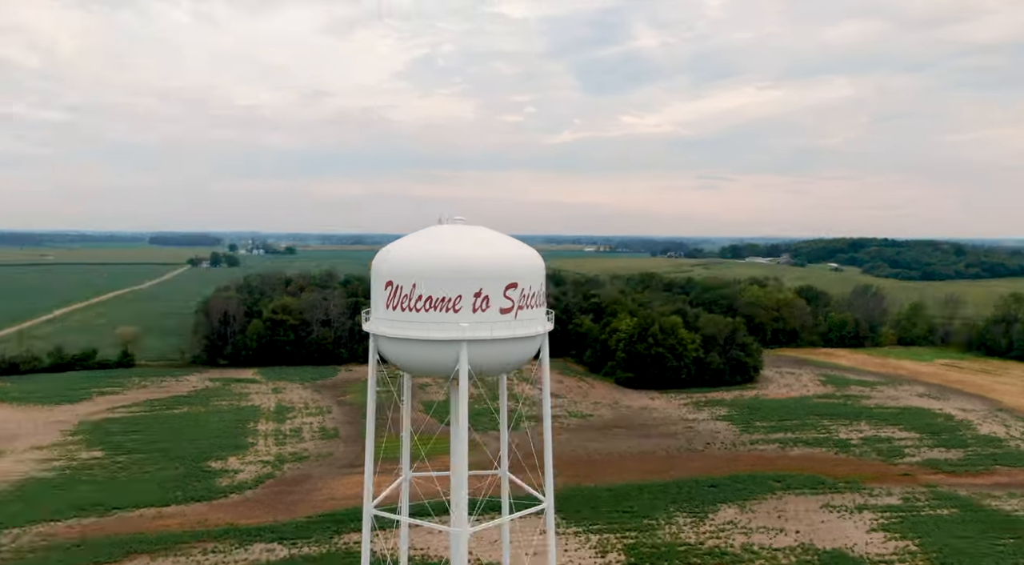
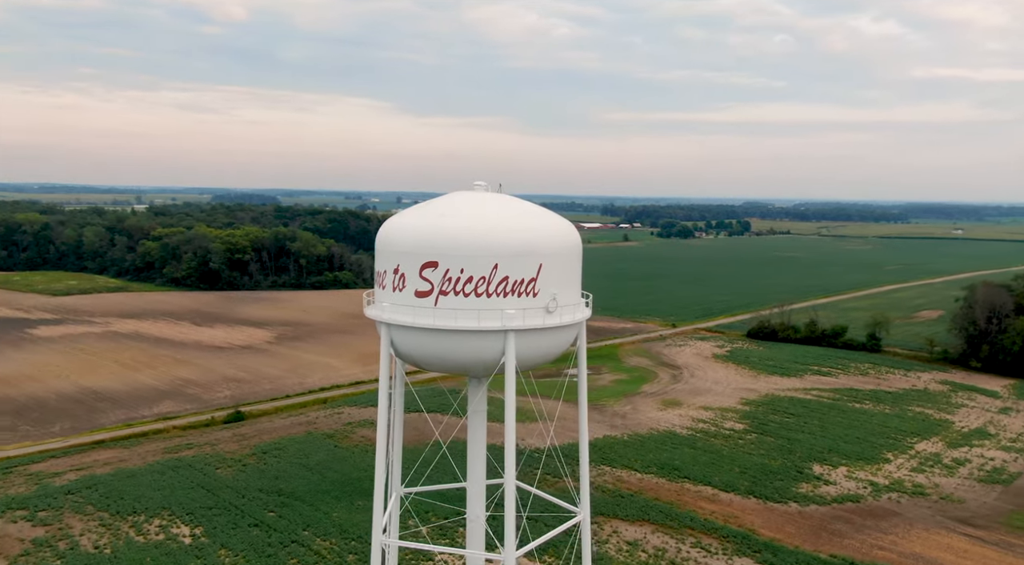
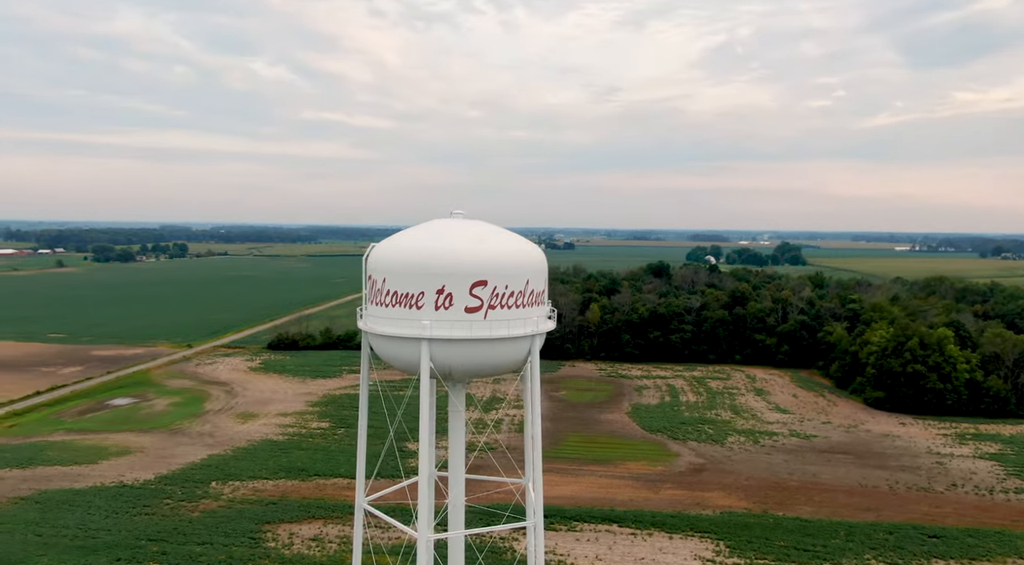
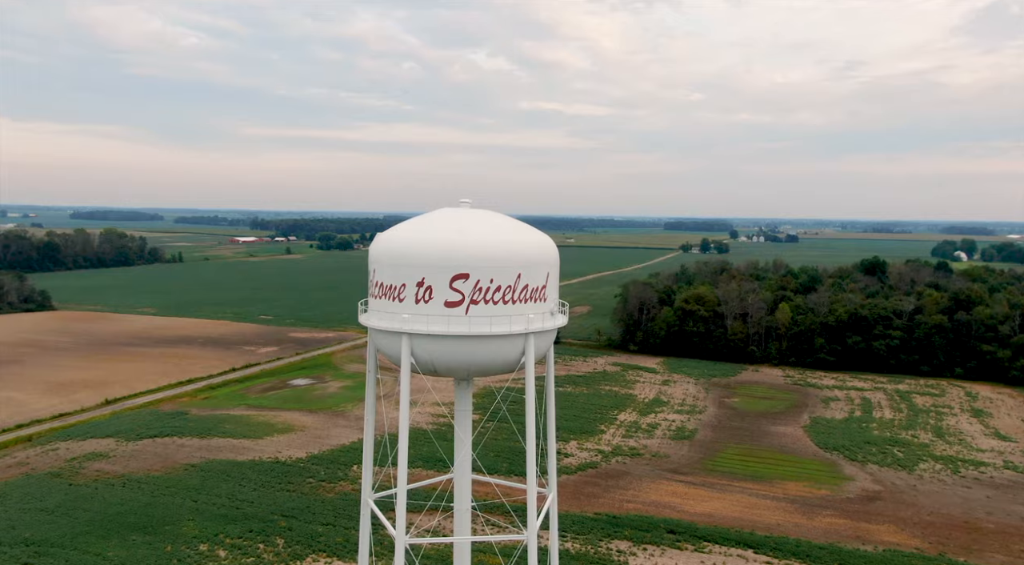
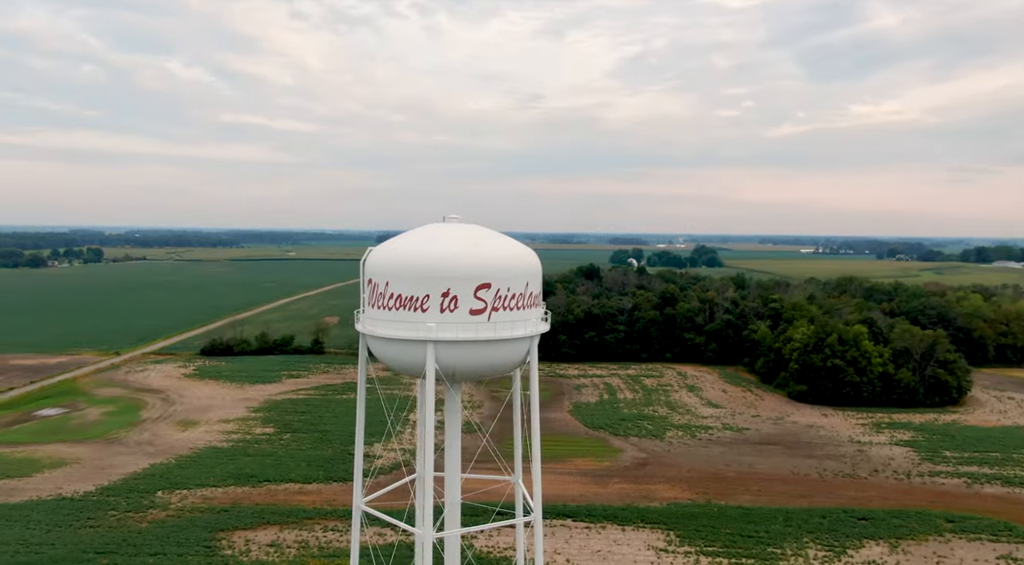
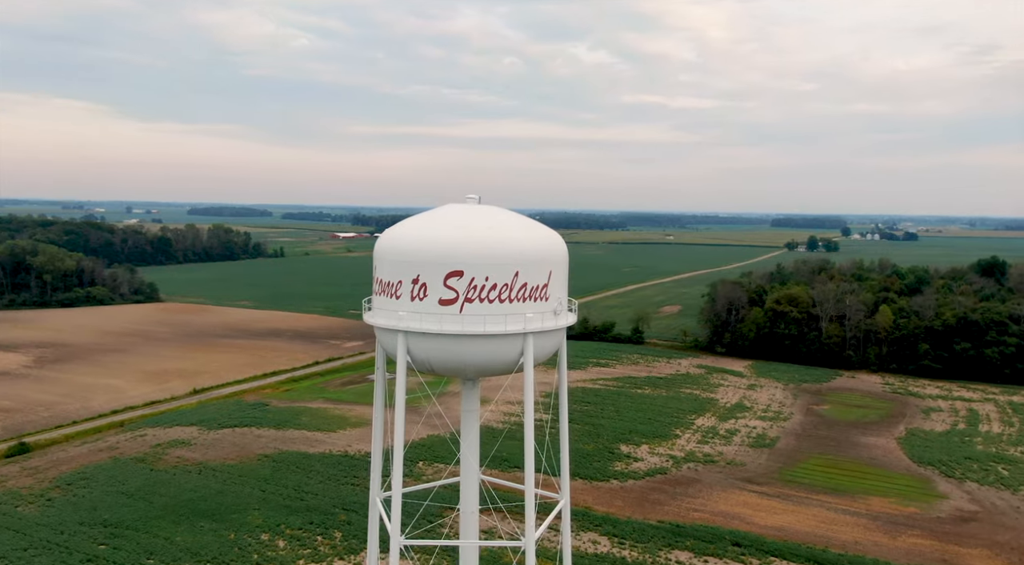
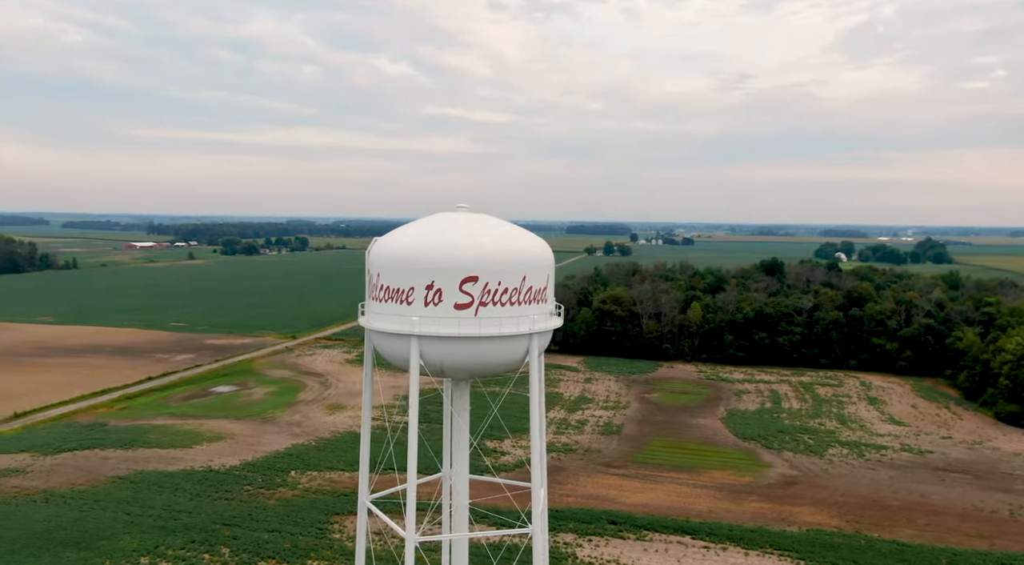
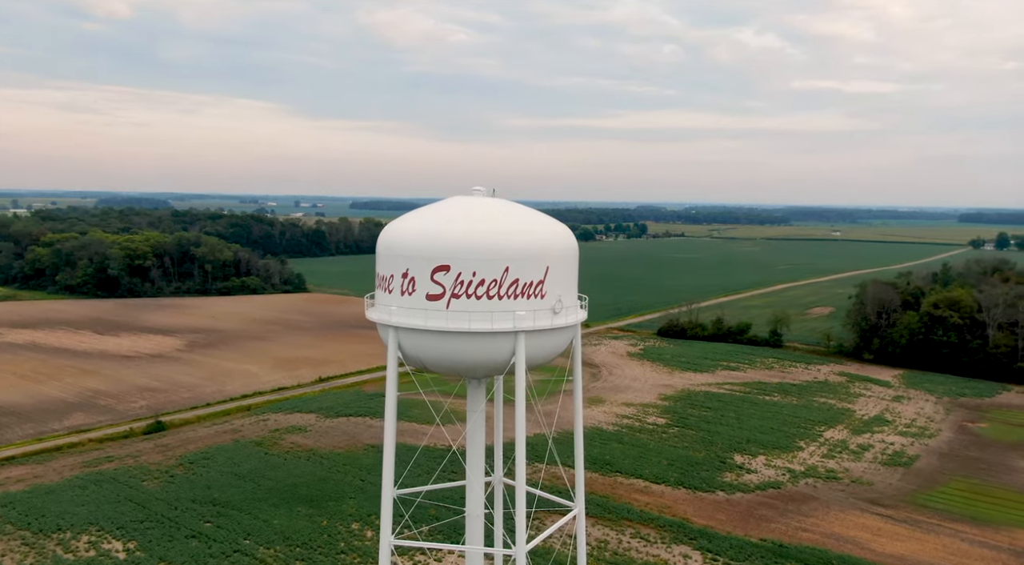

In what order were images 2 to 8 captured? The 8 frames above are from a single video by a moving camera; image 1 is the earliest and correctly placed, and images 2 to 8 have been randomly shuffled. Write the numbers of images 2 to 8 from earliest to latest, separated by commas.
5, 3, 7, 4, 6, 8, 2
